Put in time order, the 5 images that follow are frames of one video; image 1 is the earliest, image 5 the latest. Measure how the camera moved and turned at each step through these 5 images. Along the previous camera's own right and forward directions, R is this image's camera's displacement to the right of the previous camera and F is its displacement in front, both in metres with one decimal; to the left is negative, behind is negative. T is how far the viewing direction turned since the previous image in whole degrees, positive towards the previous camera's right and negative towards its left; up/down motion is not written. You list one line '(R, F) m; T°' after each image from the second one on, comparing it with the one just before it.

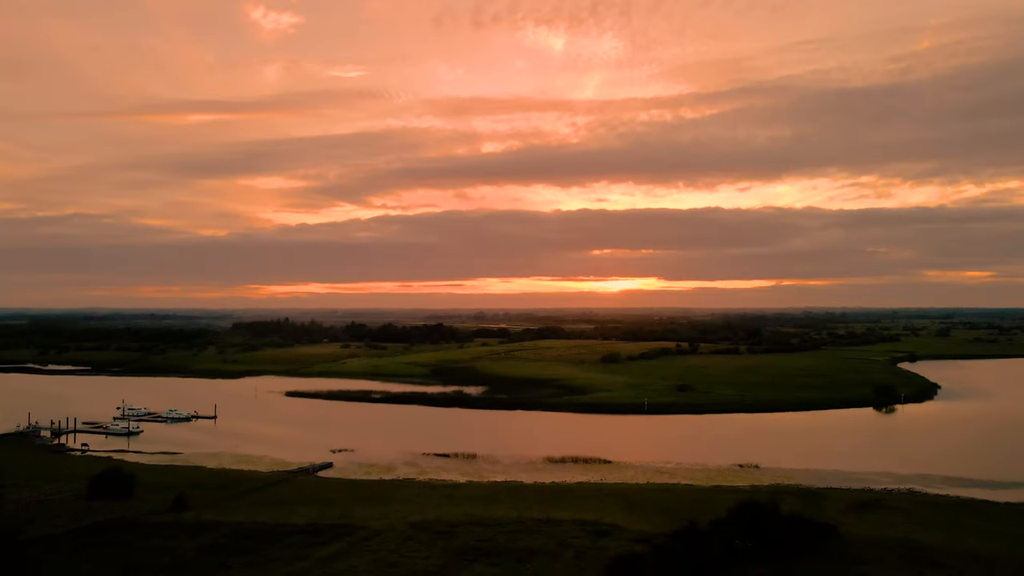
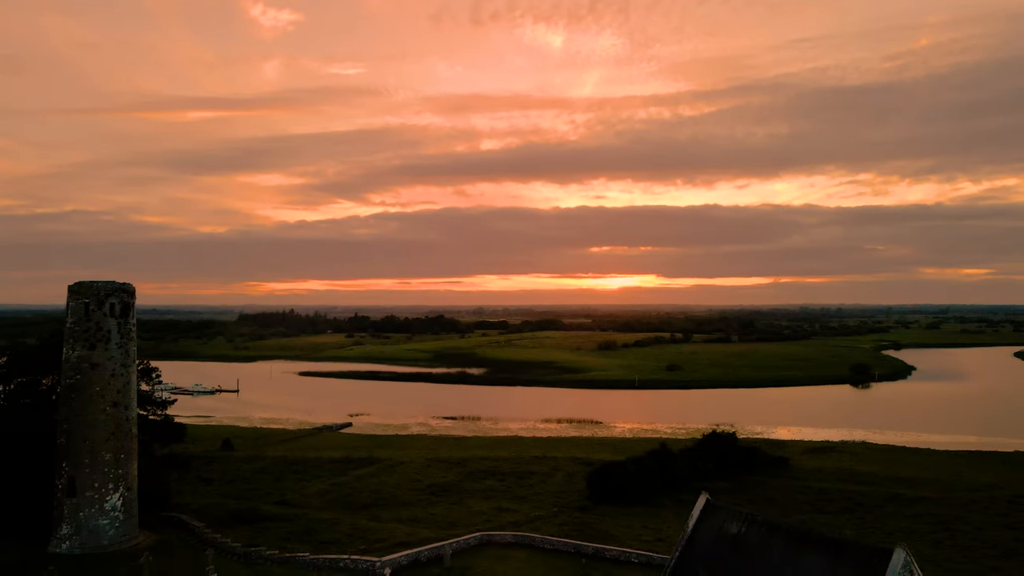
(-0.2, -7.1) m; 0°
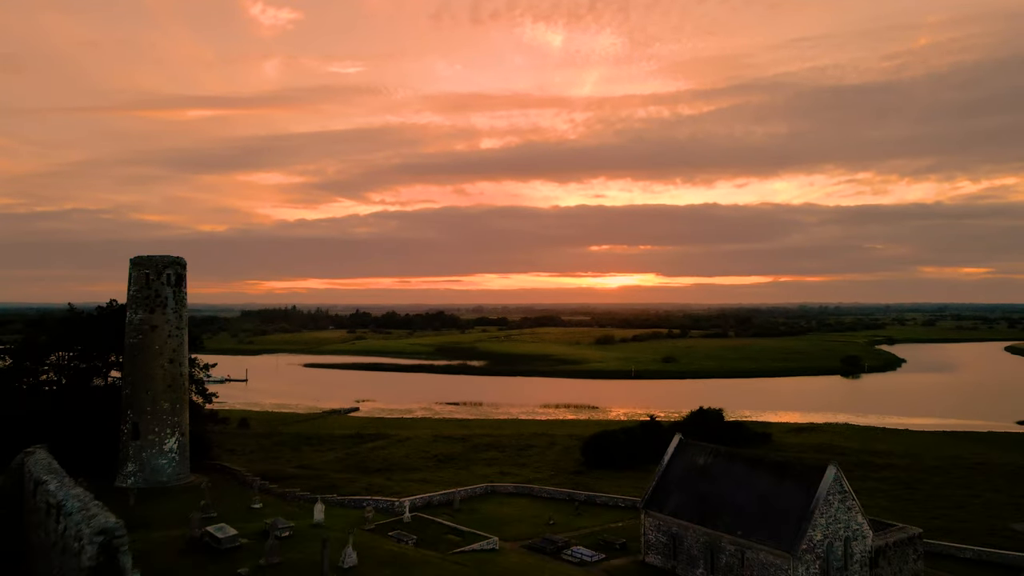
(-0.1, -3.1) m; 0°
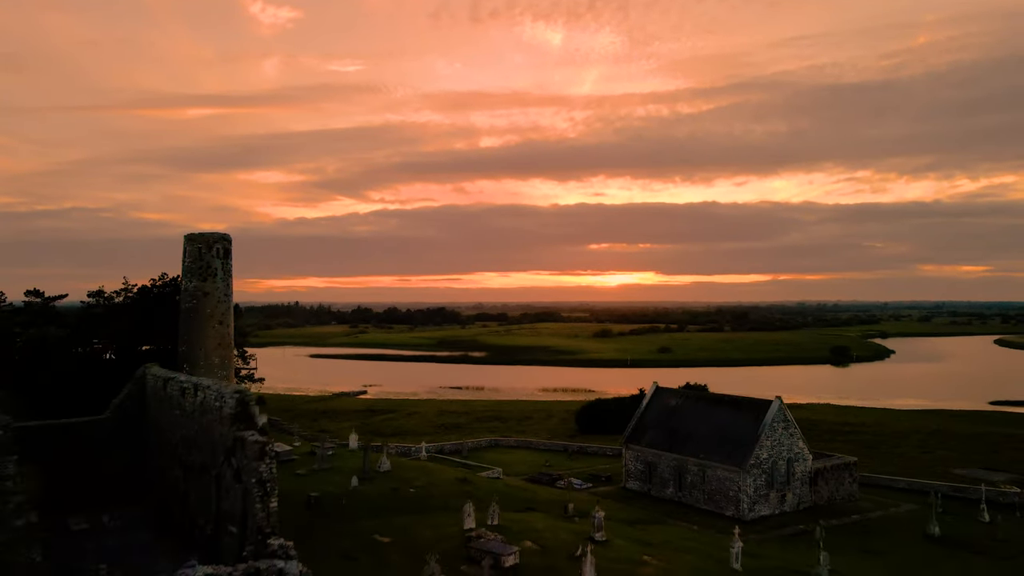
(-0.1, -3.7) m; 0°
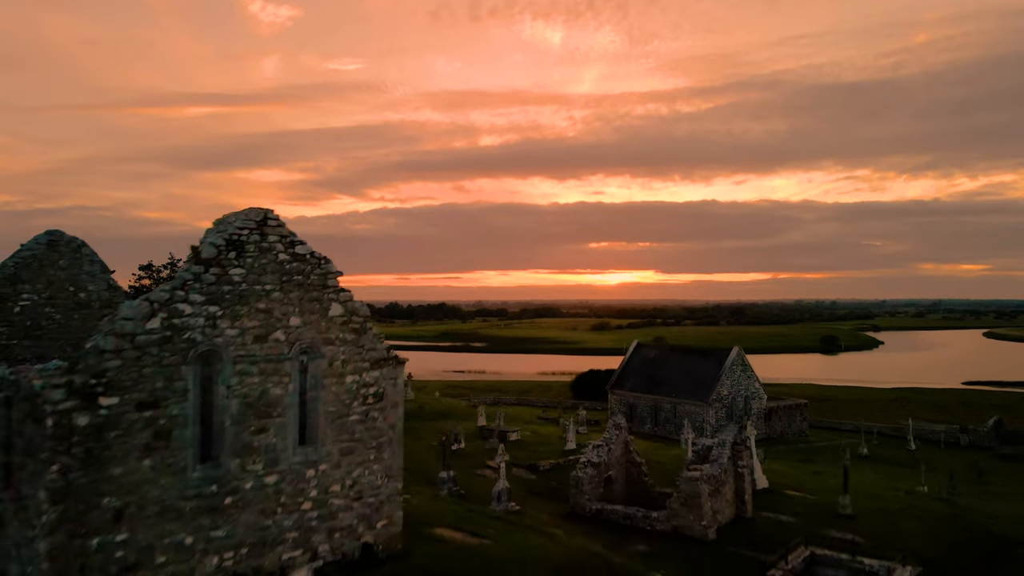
(-0.1, -4.0) m; 0°
